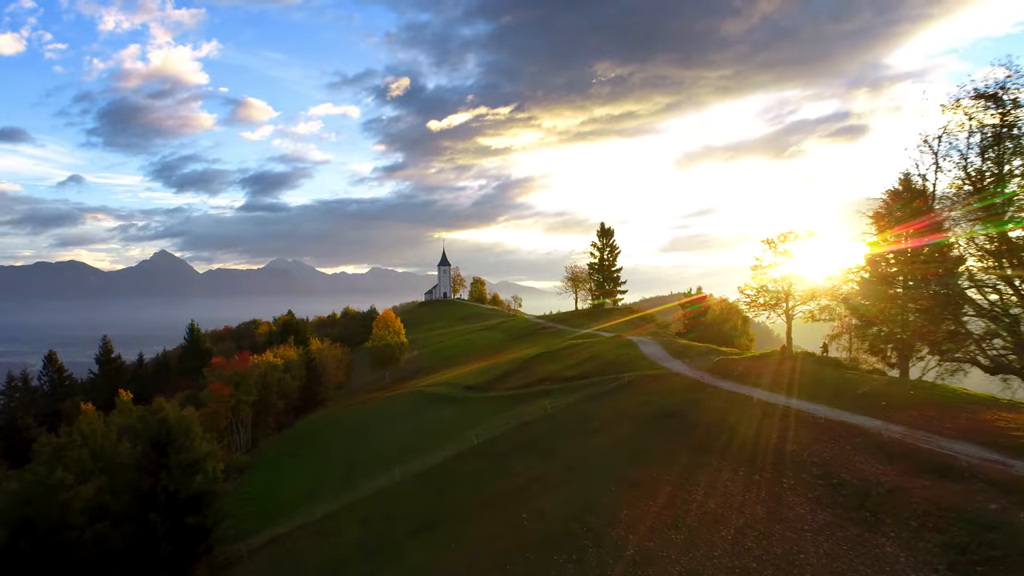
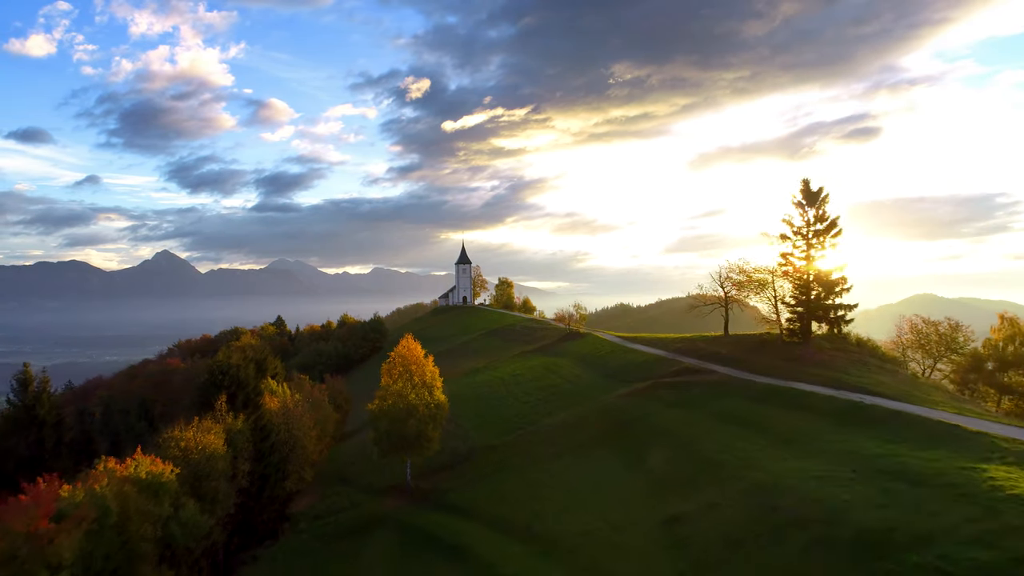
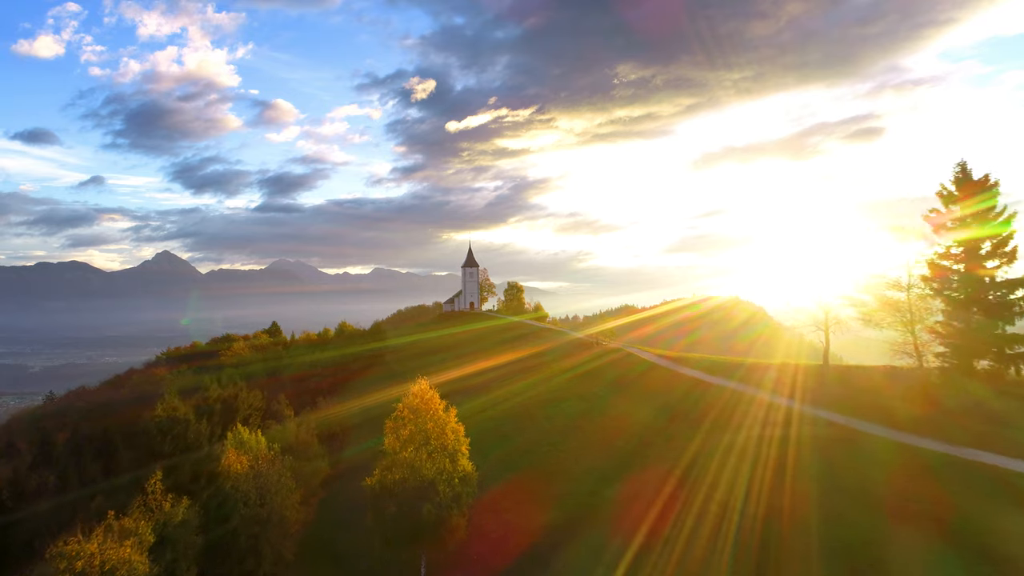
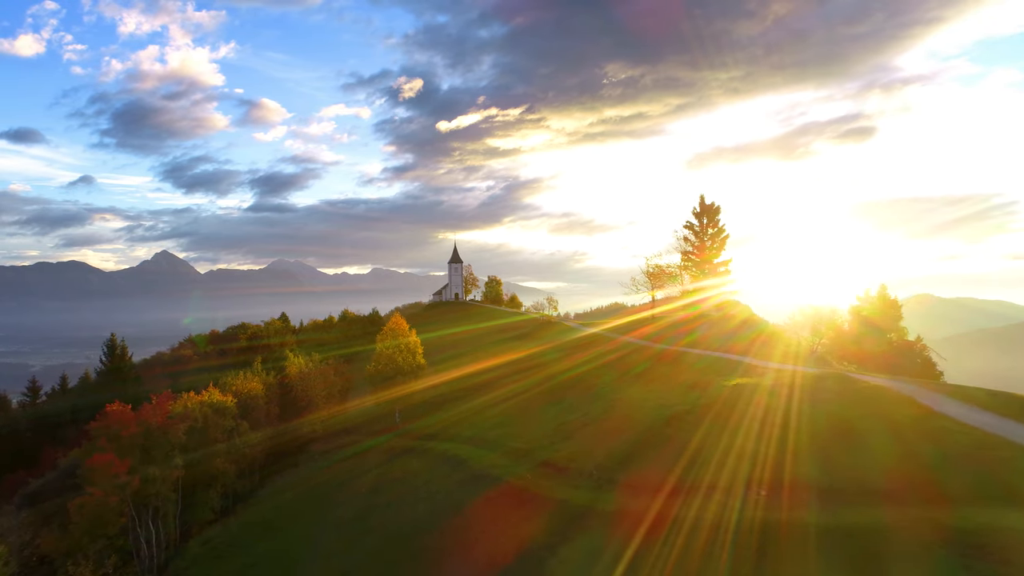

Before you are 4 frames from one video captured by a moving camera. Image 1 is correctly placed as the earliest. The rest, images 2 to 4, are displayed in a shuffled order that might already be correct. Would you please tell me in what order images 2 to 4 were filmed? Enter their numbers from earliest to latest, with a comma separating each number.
4, 2, 3
